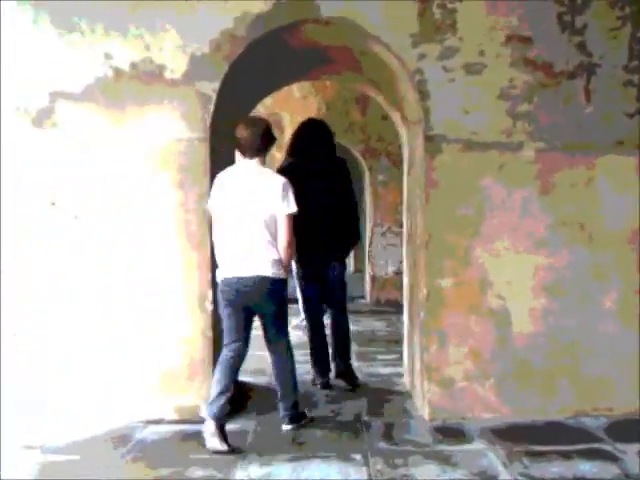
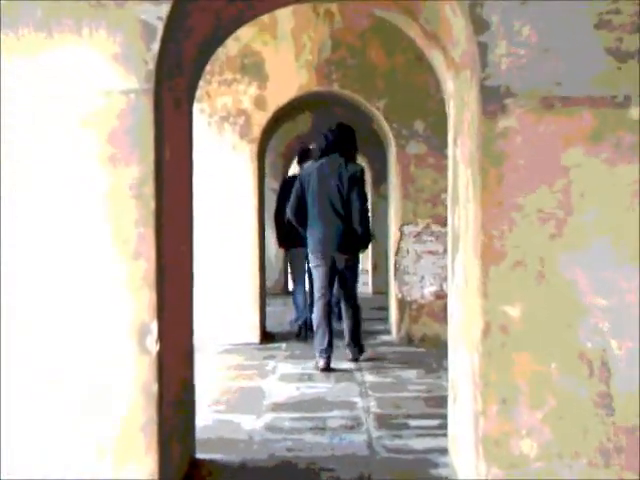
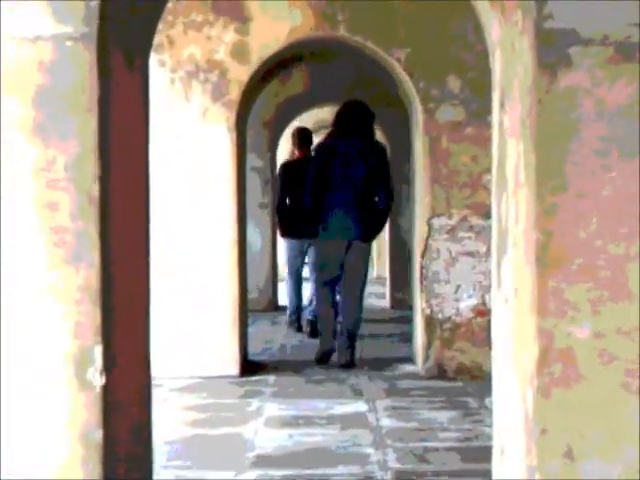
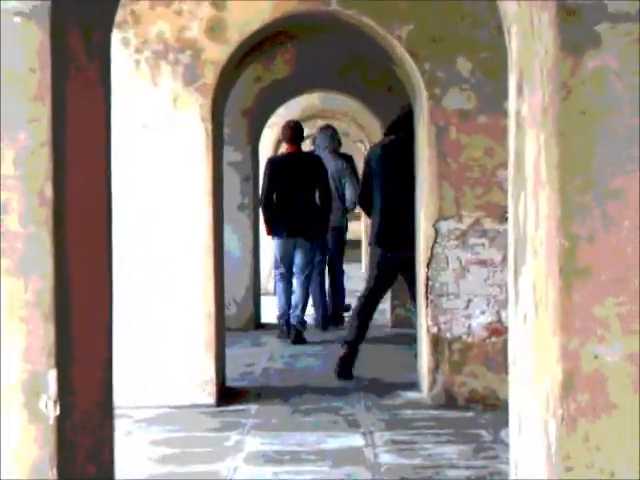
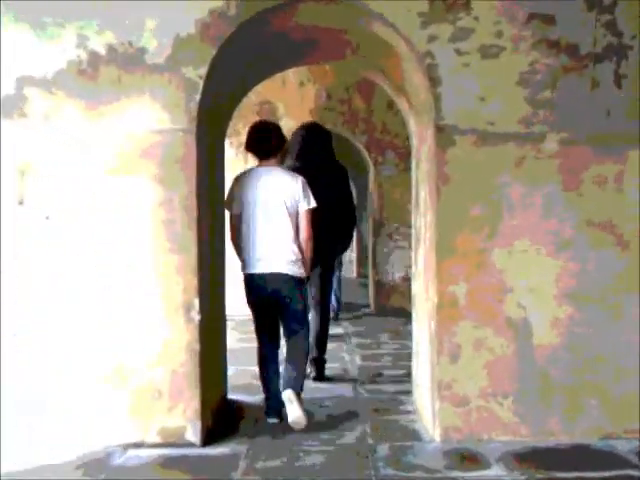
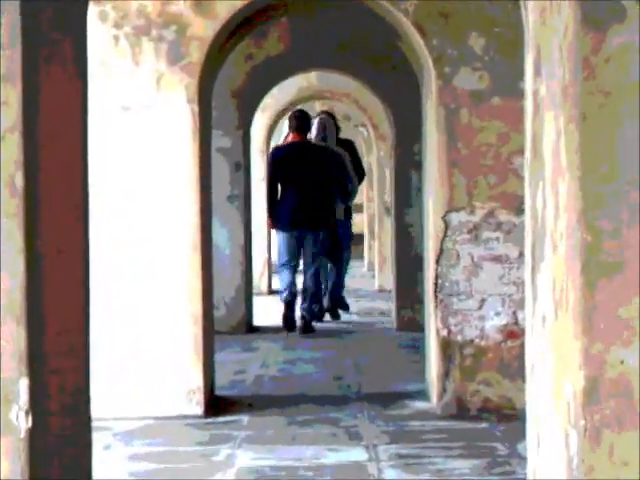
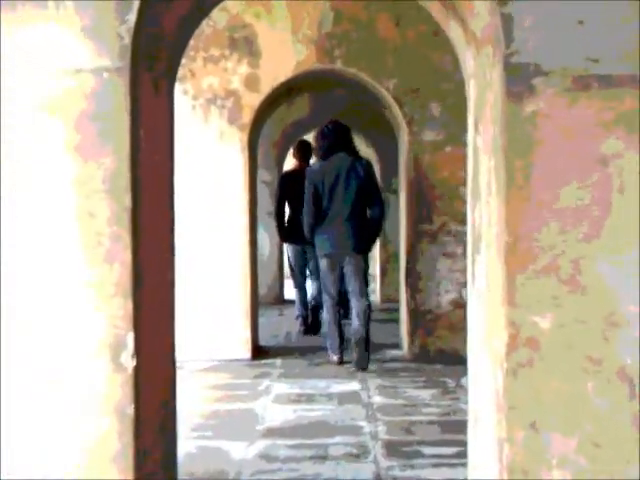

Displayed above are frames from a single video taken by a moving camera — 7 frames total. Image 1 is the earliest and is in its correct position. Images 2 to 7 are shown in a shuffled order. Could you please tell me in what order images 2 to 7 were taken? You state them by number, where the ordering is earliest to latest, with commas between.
5, 2, 7, 3, 4, 6
